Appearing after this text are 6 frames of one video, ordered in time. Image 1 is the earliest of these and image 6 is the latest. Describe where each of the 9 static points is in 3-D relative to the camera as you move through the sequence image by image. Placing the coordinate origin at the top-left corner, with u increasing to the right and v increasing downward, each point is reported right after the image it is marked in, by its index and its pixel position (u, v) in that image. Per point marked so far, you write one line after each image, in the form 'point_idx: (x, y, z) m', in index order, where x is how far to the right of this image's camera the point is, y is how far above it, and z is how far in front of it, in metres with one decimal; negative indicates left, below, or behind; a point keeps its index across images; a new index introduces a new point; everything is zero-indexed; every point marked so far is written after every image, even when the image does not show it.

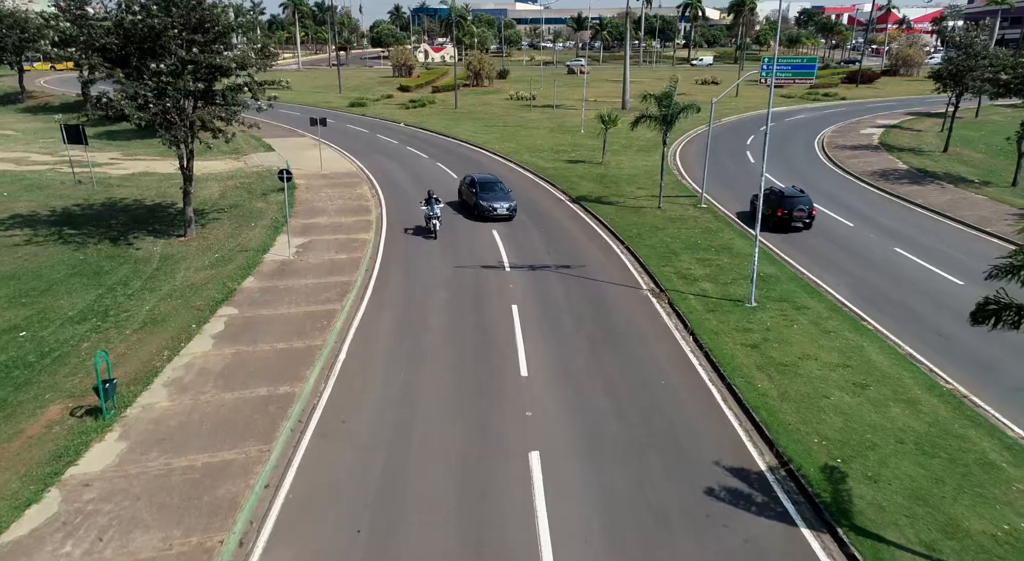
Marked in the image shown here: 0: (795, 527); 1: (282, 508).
0: (+4.6, -4.1, +12.2) m
1: (-3.9, -3.9, +12.7) m
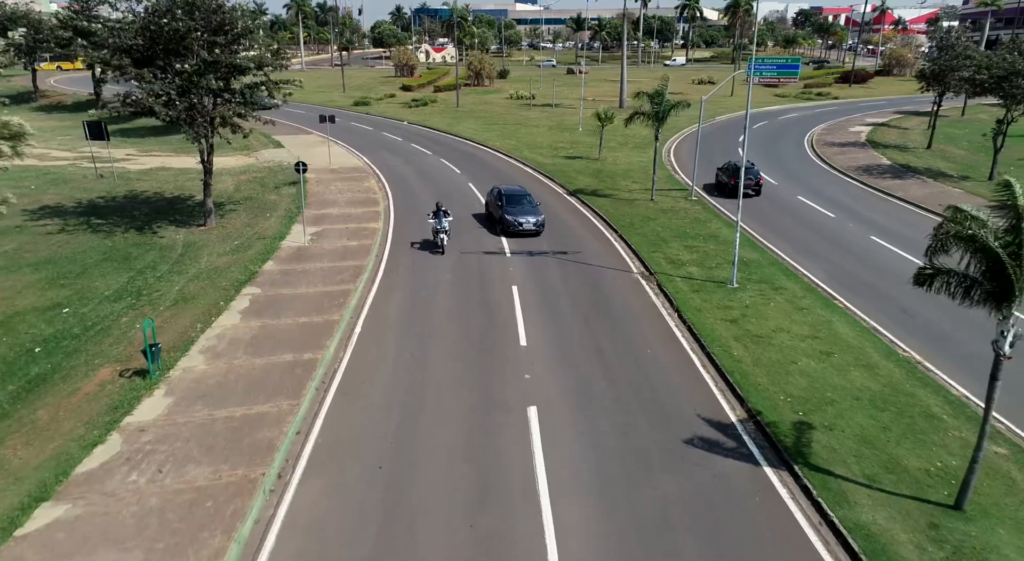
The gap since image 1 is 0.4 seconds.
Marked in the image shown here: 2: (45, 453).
0: (+4.6, -3.6, +14.2) m
1: (-3.8, -3.3, +14.7) m
2: (-8.7, -3.2, +14.6) m
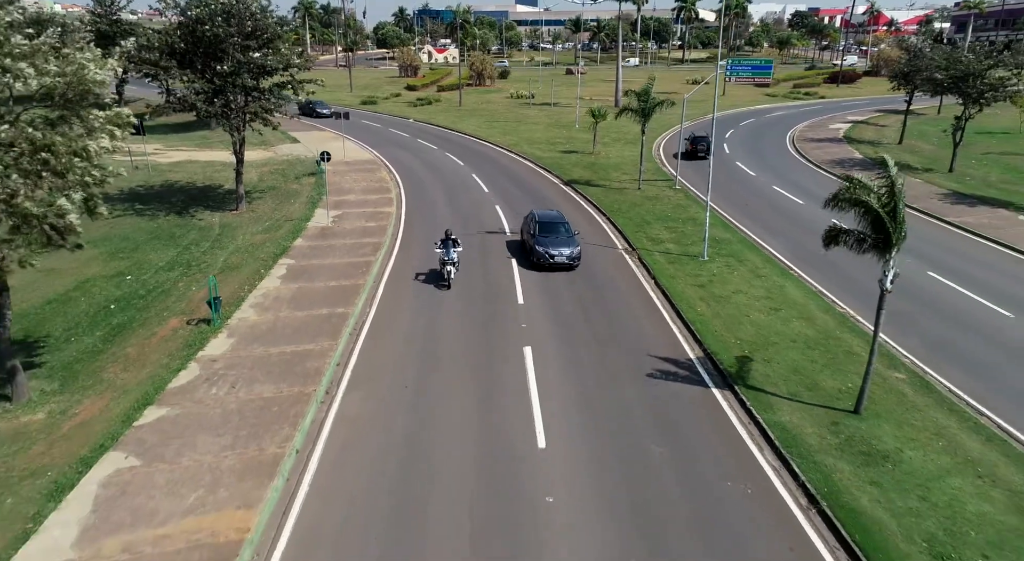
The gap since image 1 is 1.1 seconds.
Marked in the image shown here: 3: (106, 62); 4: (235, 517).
0: (+4.6, -2.6, +18.0) m
1: (-3.9, -2.3, +18.5) m
2: (-8.7, -2.2, +18.4) m
3: (-8.6, +4.8, +16.7) m
4: (-4.6, -3.9, +12.9) m
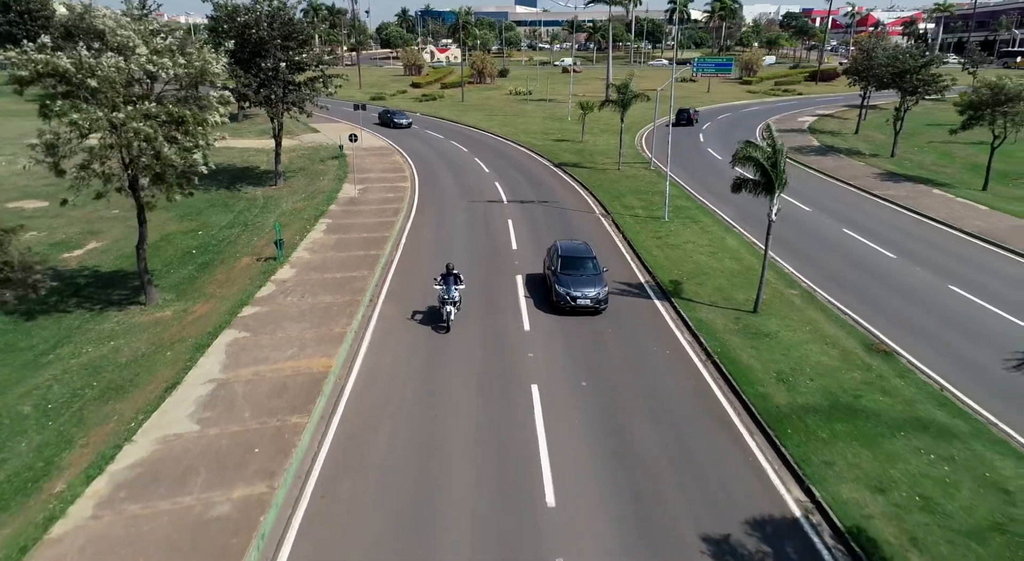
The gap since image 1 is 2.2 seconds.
0: (+4.4, -0.7, +24.6) m
1: (-4.0, -0.4, +25.1) m
2: (-8.9, -0.3, +25.0) m
3: (-8.8, +6.7, +23.3) m
4: (-4.8, -1.9, +19.5) m
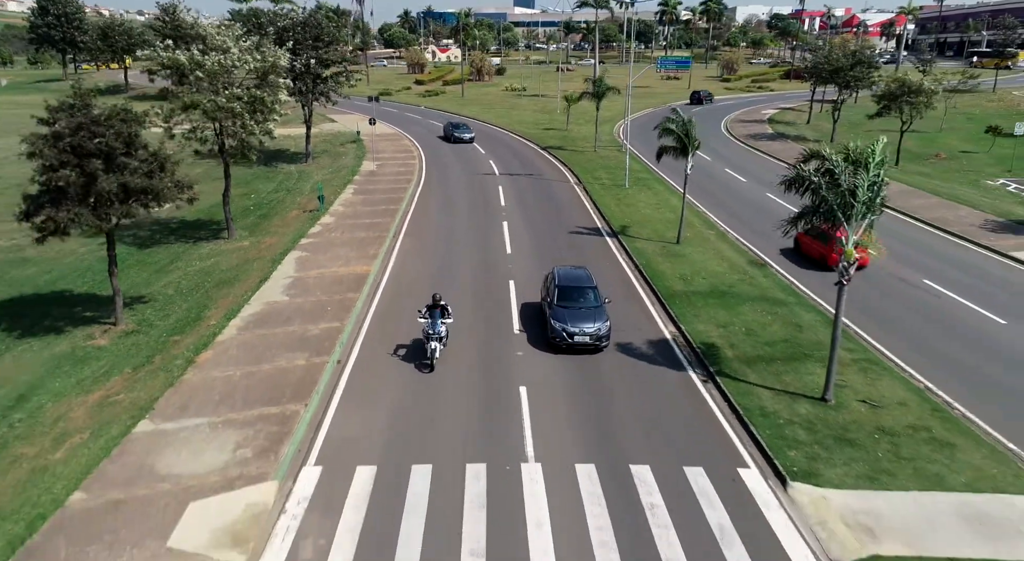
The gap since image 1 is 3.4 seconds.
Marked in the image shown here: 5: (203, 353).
0: (+3.8, +1.8, +32.9) m
1: (-4.6, +2.0, +33.5) m
2: (-9.4, +2.1, +33.4) m
3: (-9.3, +9.1, +31.7) m
4: (-5.3, +0.5, +27.9) m
5: (-7.9, -1.8, +19.9) m
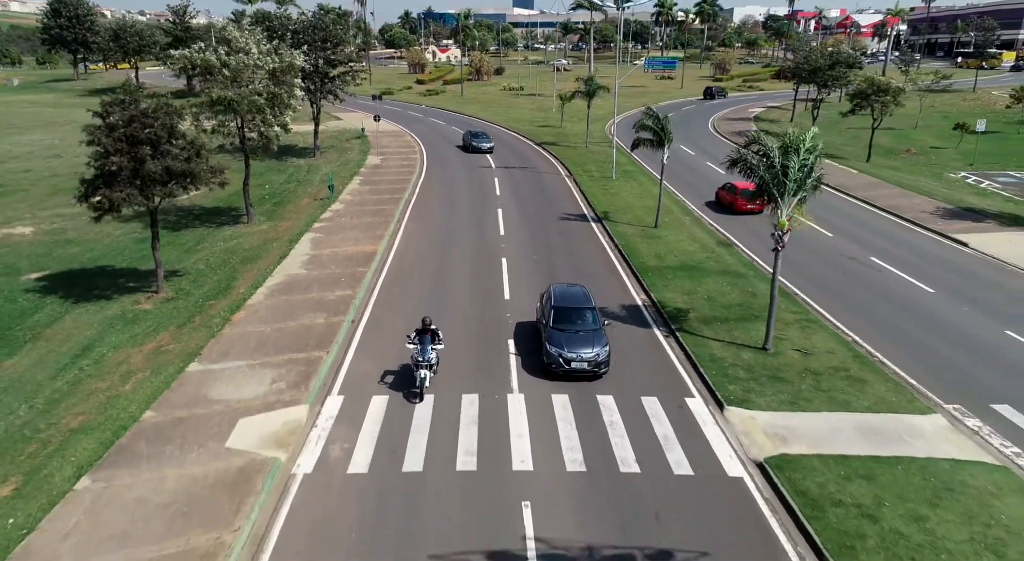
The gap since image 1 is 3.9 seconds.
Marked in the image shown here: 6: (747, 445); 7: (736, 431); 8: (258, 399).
0: (+3.6, +2.6, +36.2) m
1: (-4.9, +2.9, +36.7) m
2: (-9.7, +3.0, +36.6) m
3: (-9.6, +10.0, +34.9) m
4: (-5.6, +1.4, +31.1) m
5: (-8.1, -1.0, +23.1) m
6: (+4.9, -3.4, +16.2) m
7: (+4.8, -3.2, +16.7) m
8: (-5.7, -2.7, +17.6) m
